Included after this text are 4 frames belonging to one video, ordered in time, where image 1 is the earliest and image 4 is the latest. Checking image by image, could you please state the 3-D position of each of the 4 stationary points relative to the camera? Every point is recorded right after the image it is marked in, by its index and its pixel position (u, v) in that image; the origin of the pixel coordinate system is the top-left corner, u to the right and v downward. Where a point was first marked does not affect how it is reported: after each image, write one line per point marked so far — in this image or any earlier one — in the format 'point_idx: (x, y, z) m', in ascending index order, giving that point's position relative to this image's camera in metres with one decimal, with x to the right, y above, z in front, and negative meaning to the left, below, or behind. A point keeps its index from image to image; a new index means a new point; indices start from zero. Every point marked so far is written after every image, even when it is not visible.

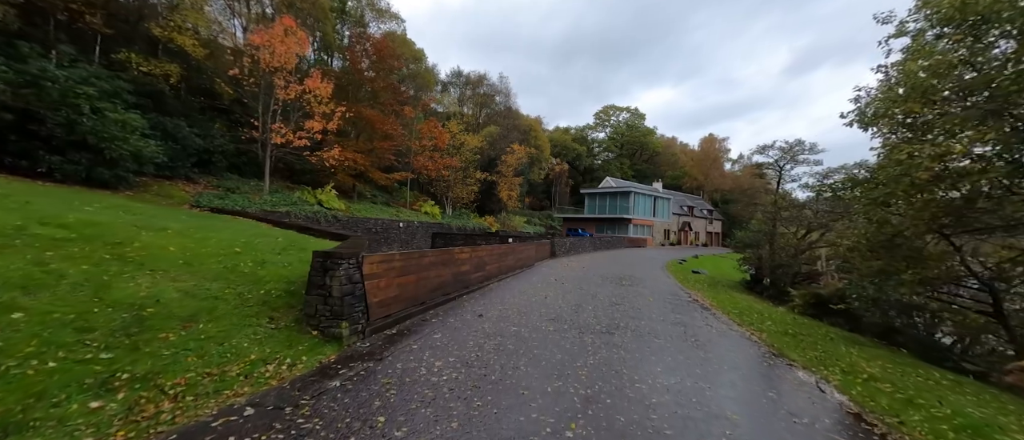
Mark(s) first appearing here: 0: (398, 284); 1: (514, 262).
0: (-1.9, -1.1, +6.6) m
1: (+0.1, -1.8, +16.1) m
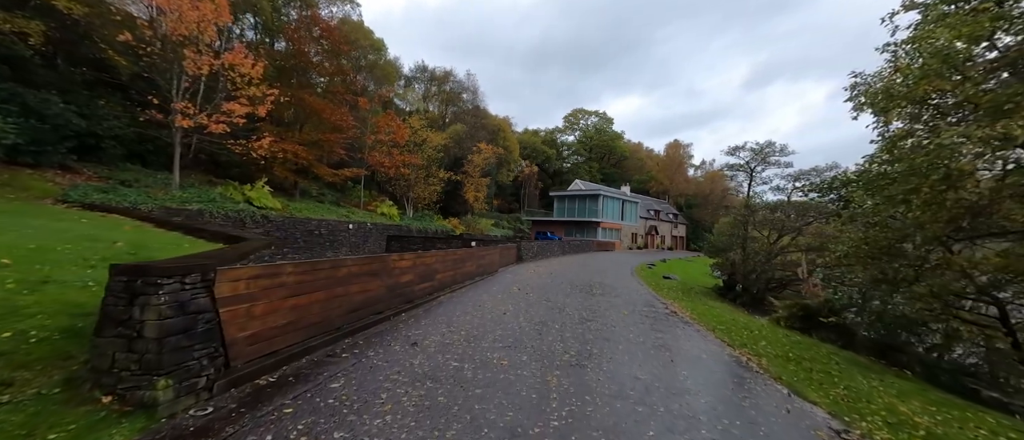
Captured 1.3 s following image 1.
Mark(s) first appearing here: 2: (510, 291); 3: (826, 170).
0: (-2.7, -1.1, +4.7) m
1: (-1.4, -1.9, +14.3) m
2: (-0.1, -2.2, +12.3) m
3: (+14.4, +2.2, +17.7) m
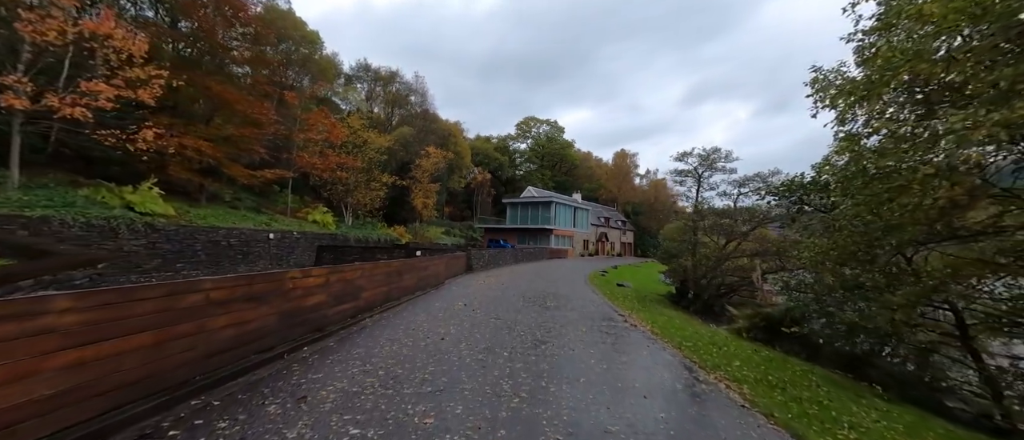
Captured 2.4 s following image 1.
0: (-3.4, -1.1, +3.0) m
1: (-3.2, -2.1, +12.6) m
2: (-1.7, -2.4, +10.7) m
3: (+12.0, +2.0, +18.0) m
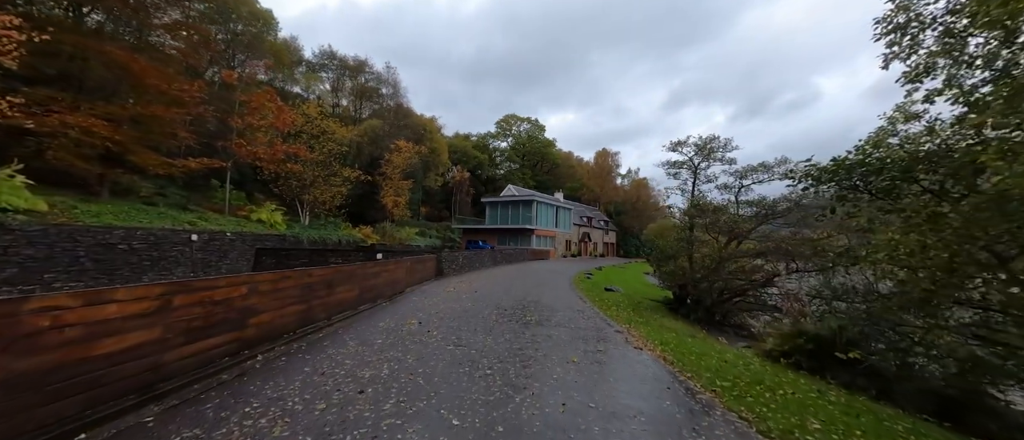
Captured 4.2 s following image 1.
0: (-3.7, -1.0, +0.3) m
1: (-4.0, -2.0, +9.9) m
2: (-2.3, -2.3, +8.1) m
3: (+10.9, +2.2, +16.0) m
